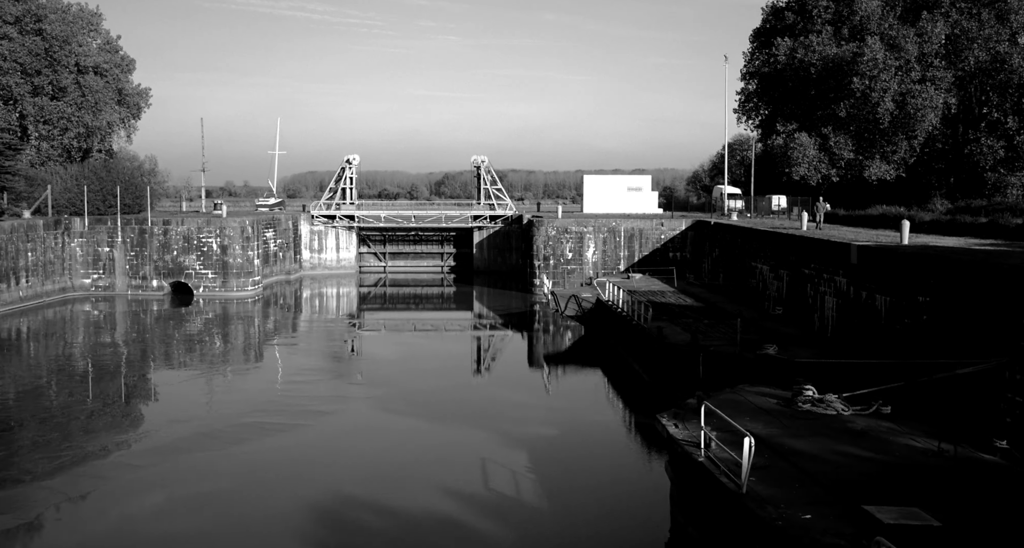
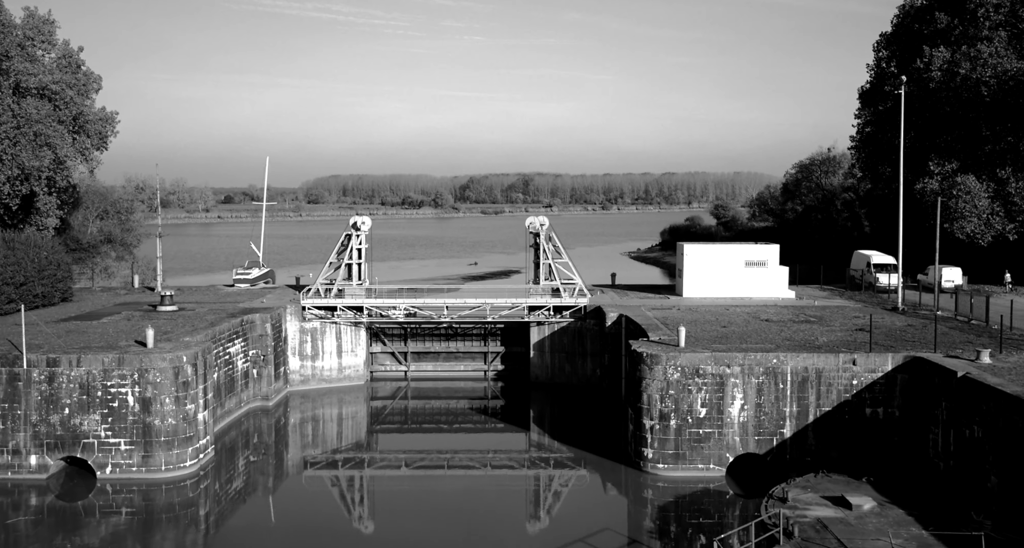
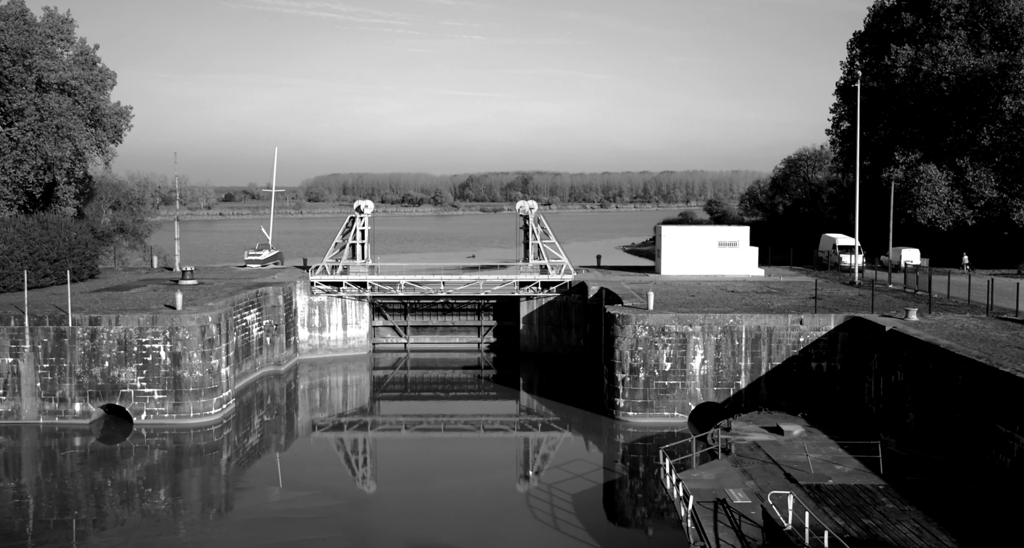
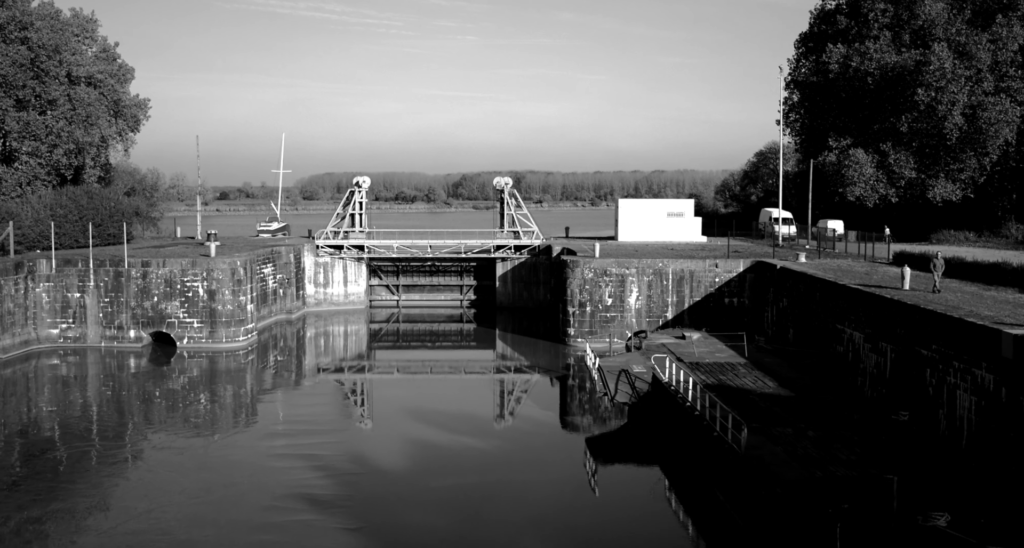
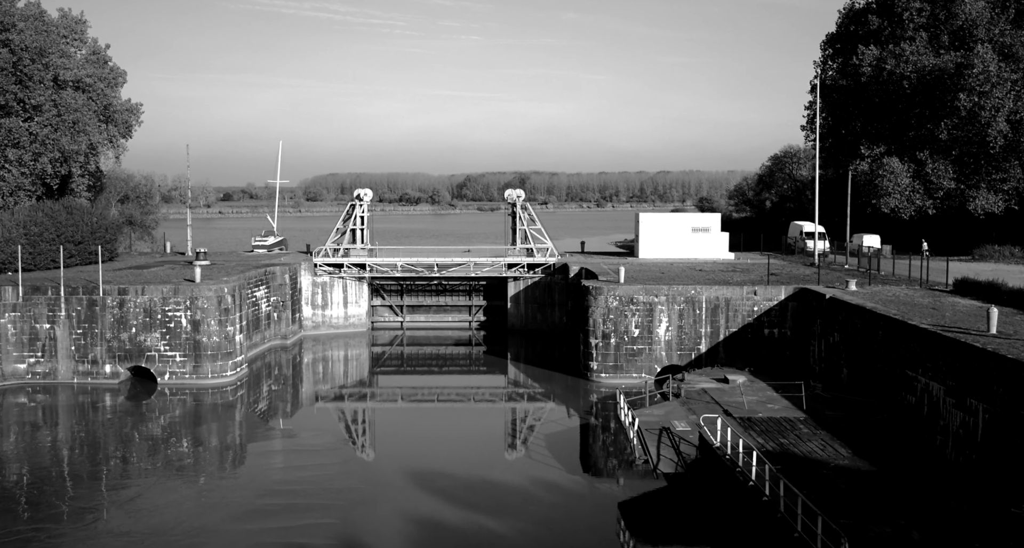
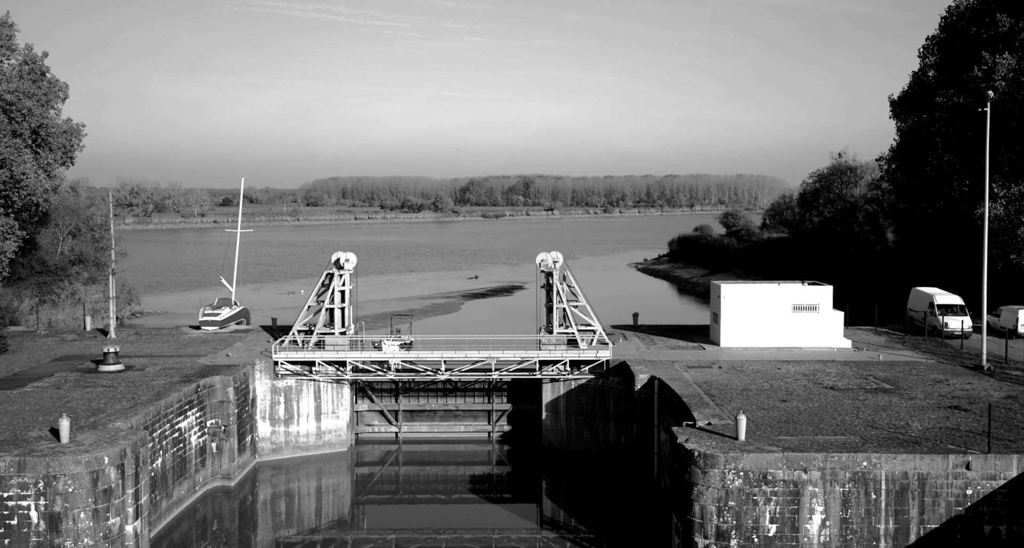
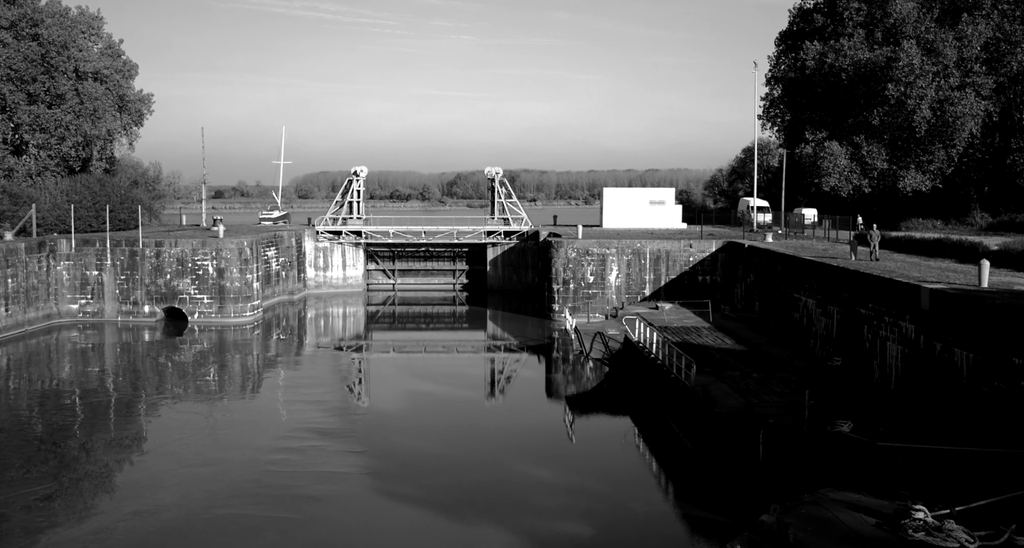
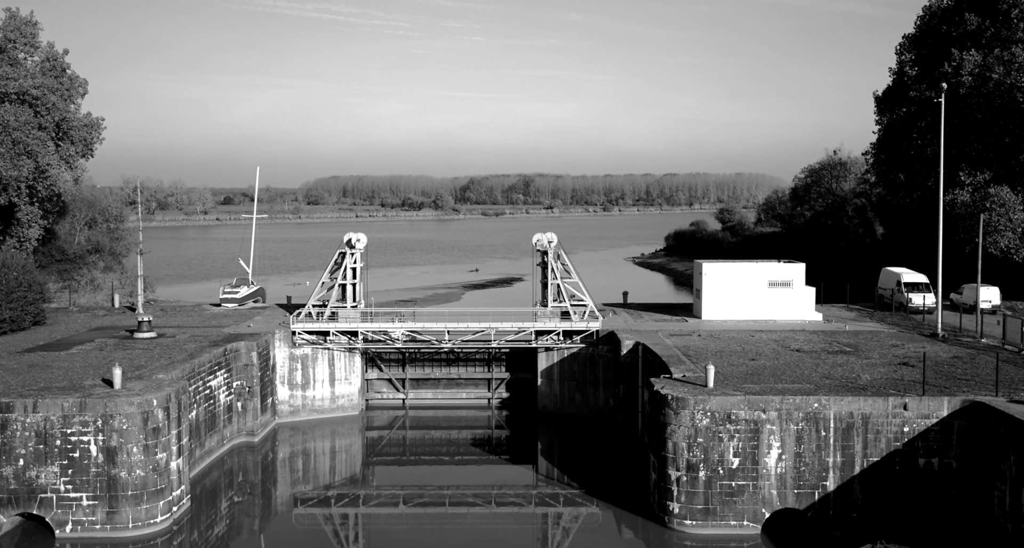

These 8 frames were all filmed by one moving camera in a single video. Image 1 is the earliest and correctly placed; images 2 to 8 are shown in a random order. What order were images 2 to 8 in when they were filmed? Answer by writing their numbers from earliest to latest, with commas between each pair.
7, 4, 5, 3, 2, 8, 6
